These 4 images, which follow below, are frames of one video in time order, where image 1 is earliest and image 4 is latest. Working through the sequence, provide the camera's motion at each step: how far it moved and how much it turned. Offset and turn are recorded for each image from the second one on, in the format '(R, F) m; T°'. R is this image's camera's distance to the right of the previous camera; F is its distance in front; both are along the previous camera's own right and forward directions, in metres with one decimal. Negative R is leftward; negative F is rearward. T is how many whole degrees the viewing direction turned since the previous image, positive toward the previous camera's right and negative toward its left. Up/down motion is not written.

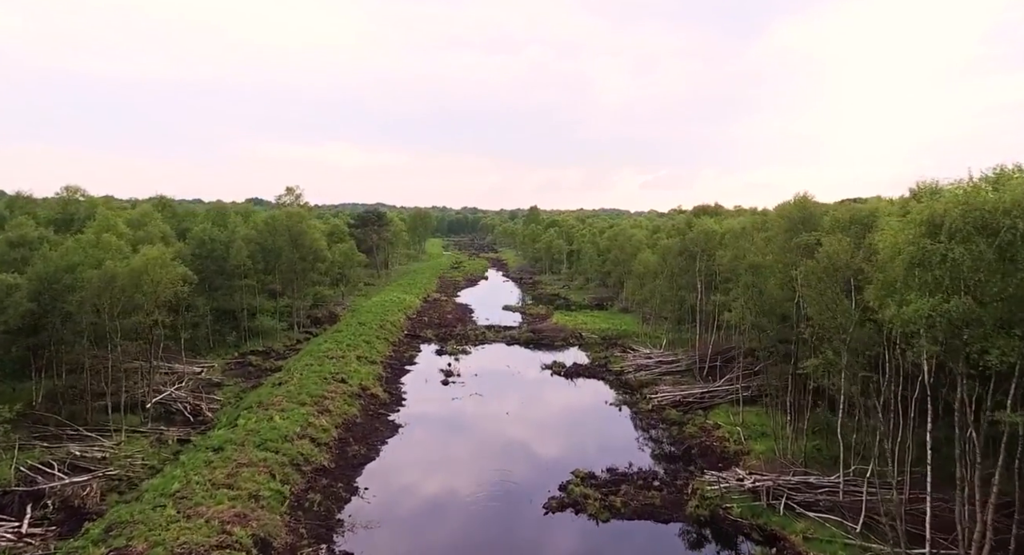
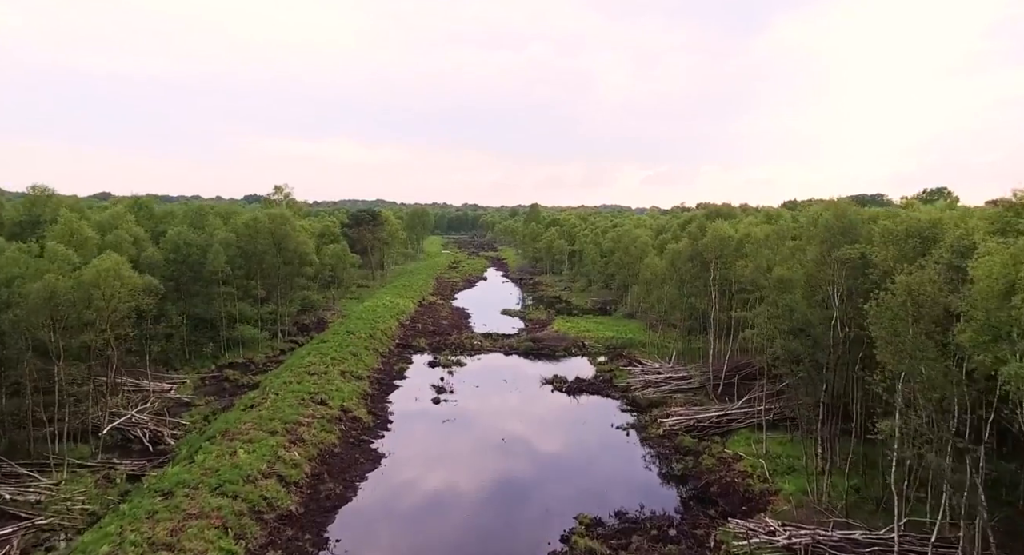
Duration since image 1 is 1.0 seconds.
(+0.2, +3.7) m; 0°
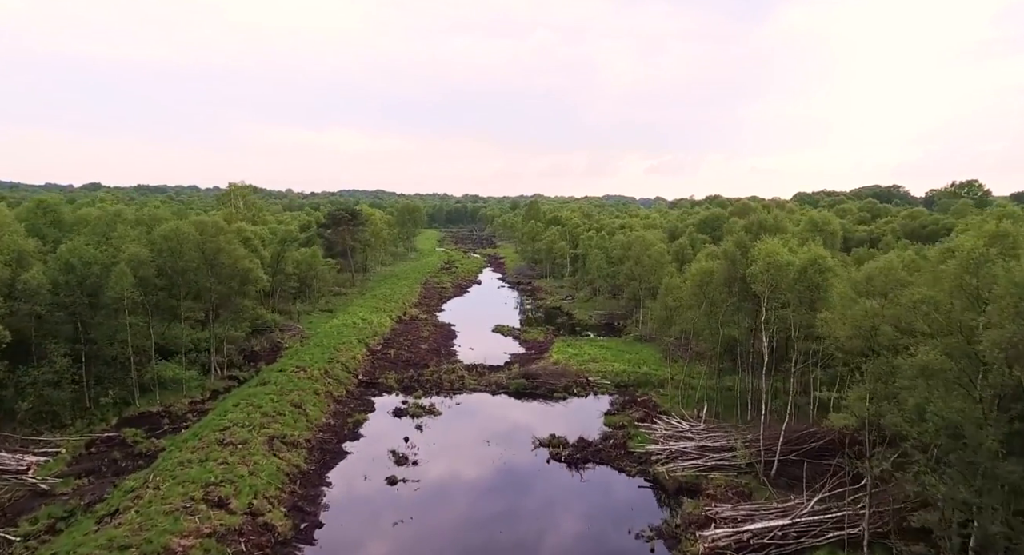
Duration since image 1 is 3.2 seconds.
(+0.9, +10.8) m; 0°
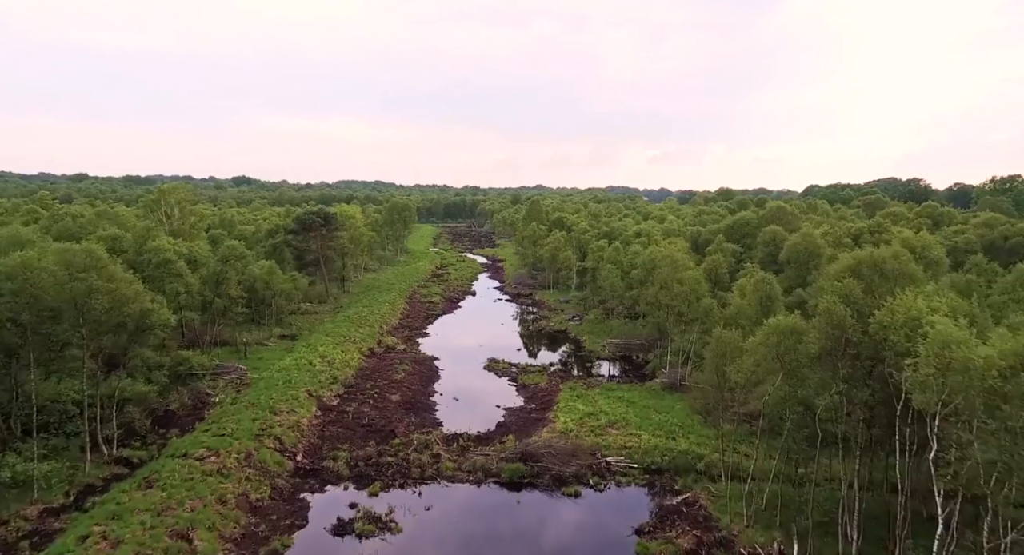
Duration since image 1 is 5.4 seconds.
(+0.4, +12.8) m; 0°
